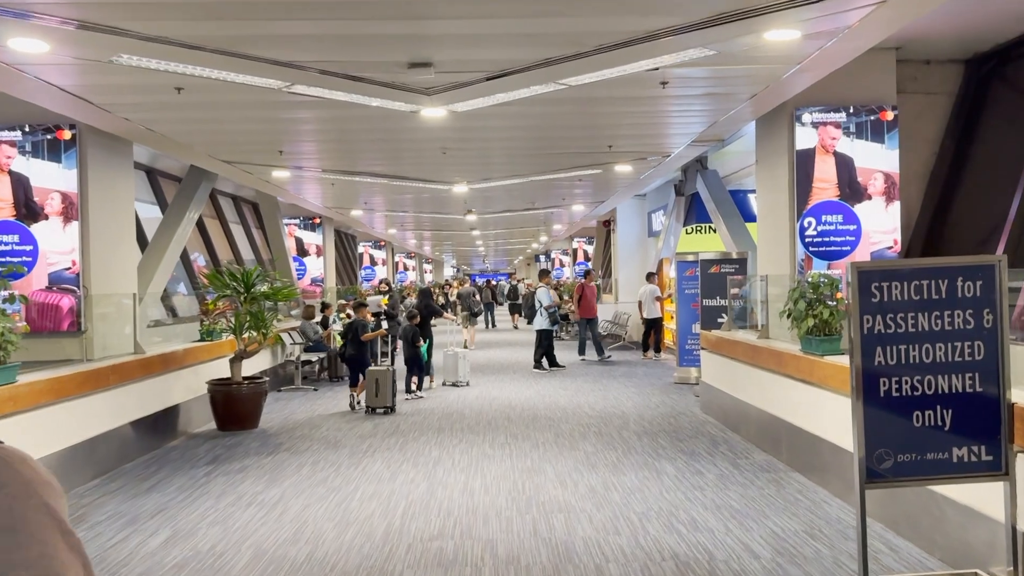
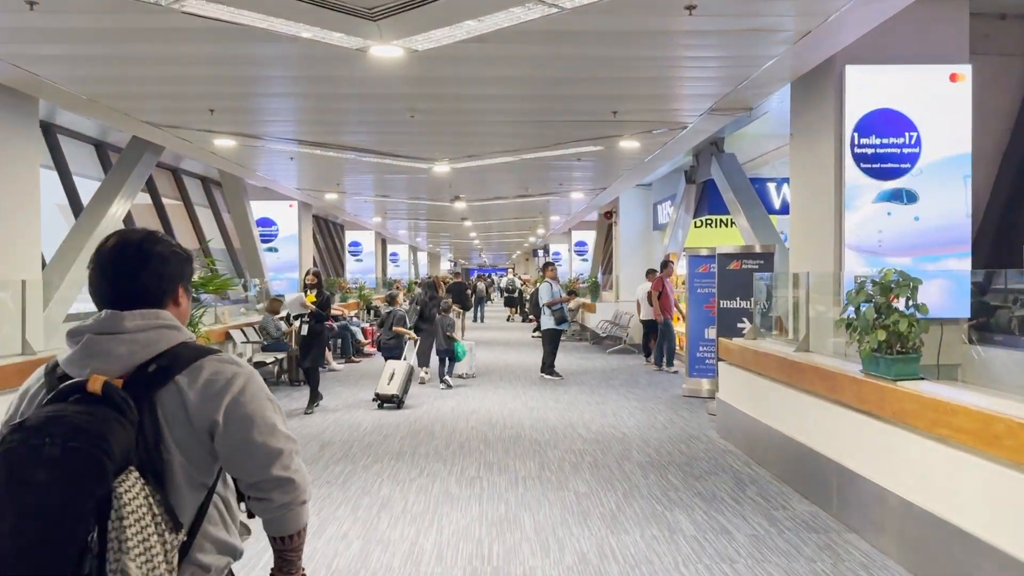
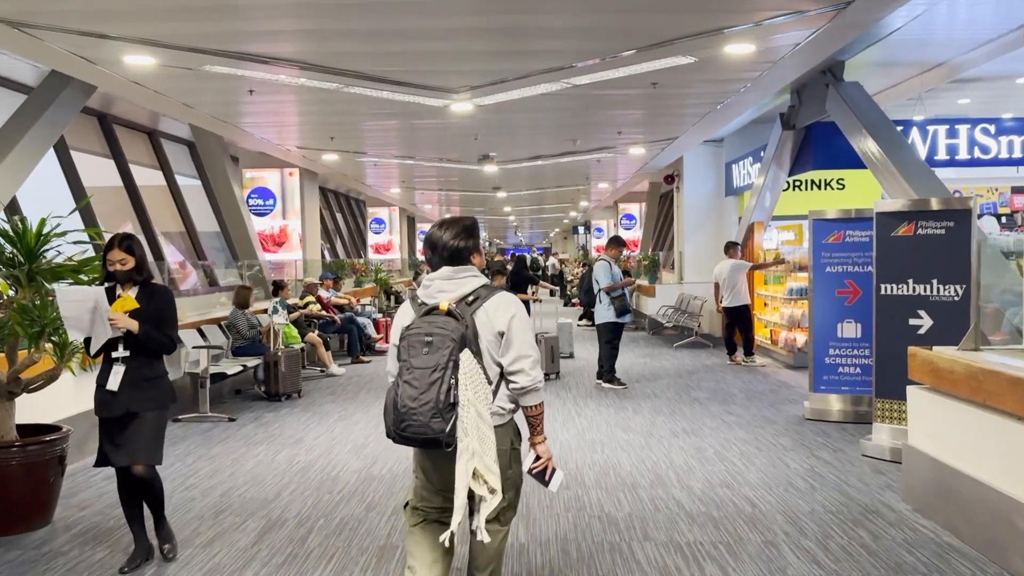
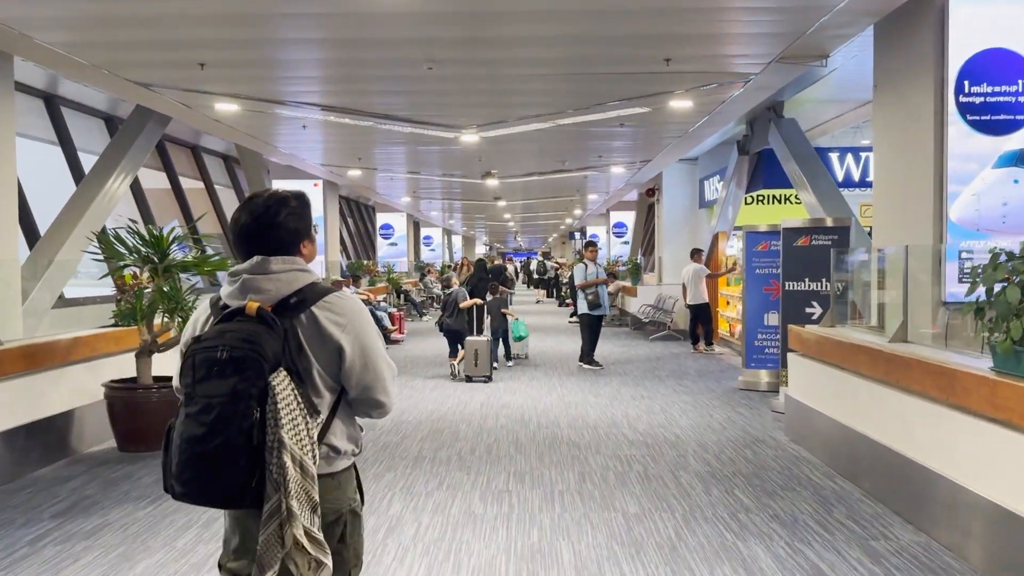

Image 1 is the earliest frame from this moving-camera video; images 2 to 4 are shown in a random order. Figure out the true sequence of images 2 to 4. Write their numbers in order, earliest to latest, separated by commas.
2, 4, 3
